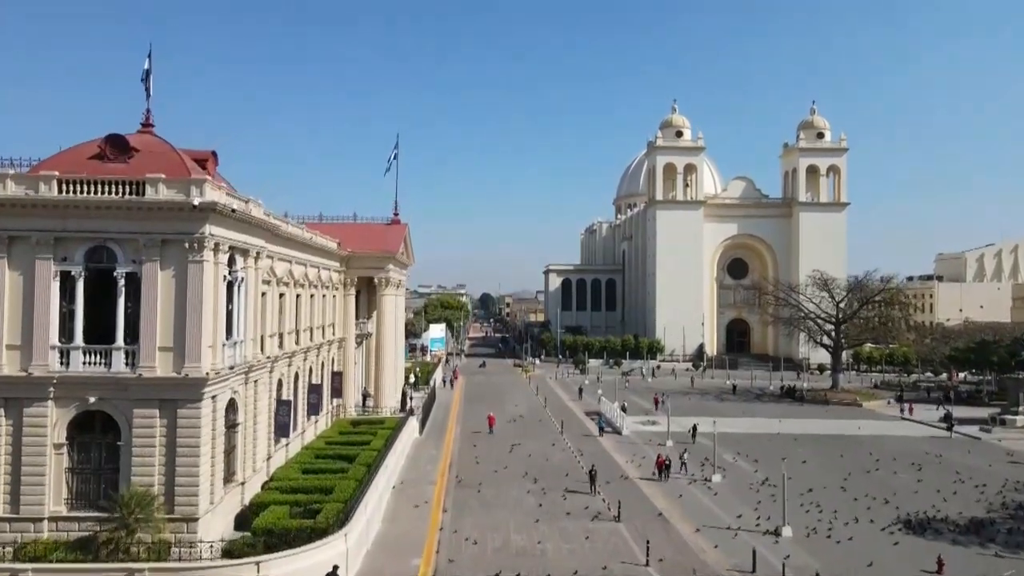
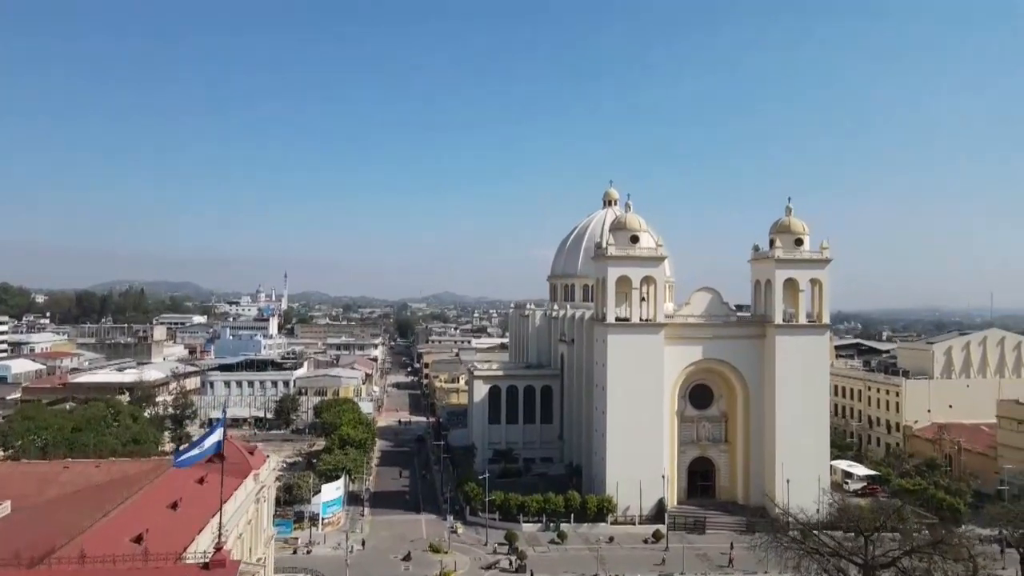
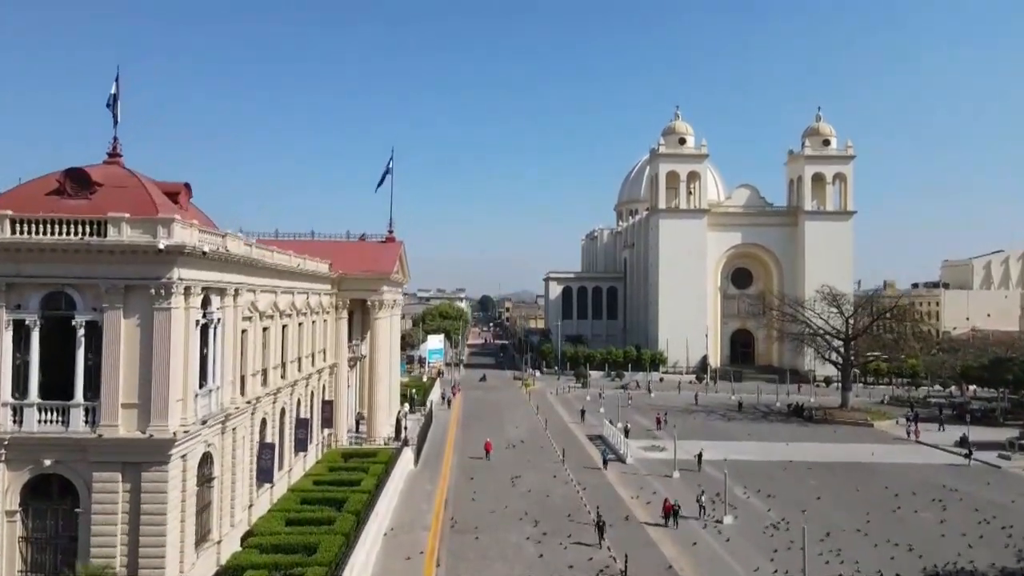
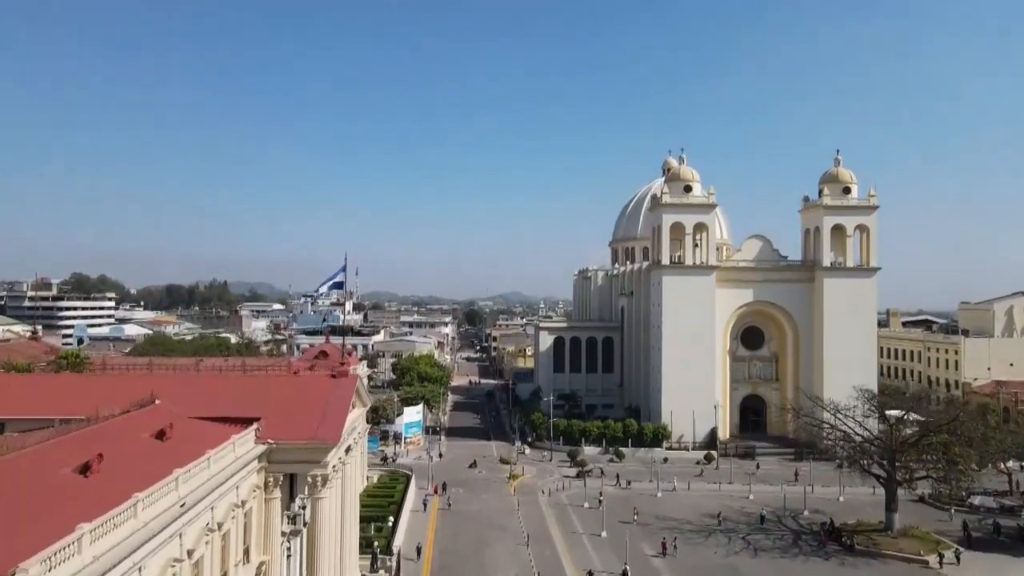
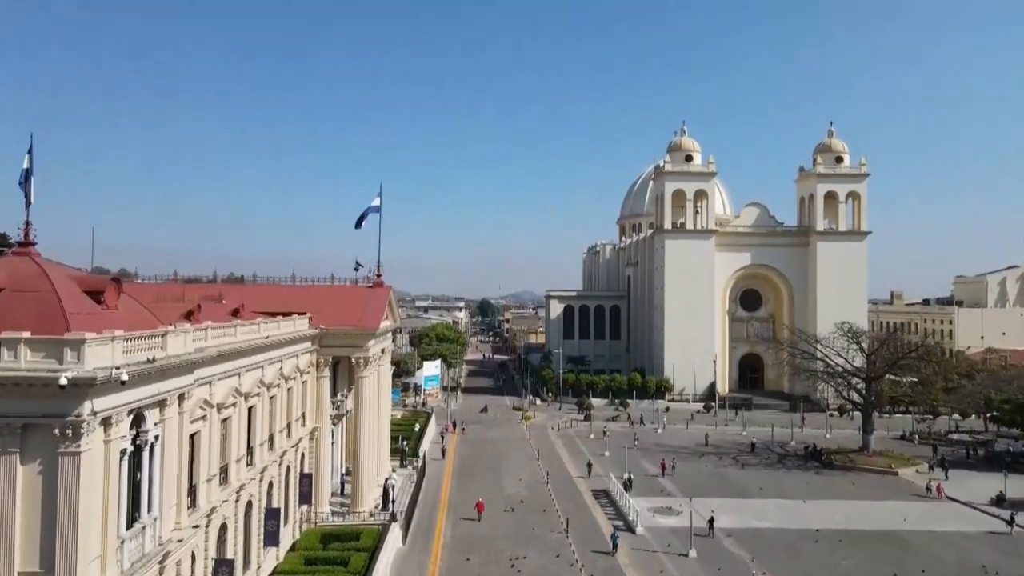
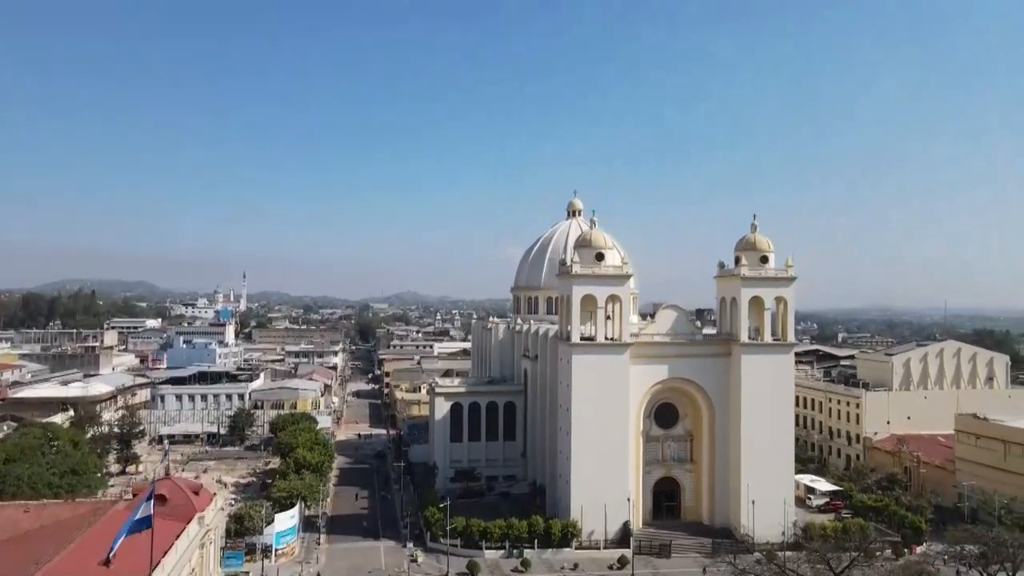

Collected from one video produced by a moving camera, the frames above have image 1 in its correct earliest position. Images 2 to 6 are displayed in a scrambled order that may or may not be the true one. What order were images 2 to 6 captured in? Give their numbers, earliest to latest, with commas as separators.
3, 5, 4, 2, 6
